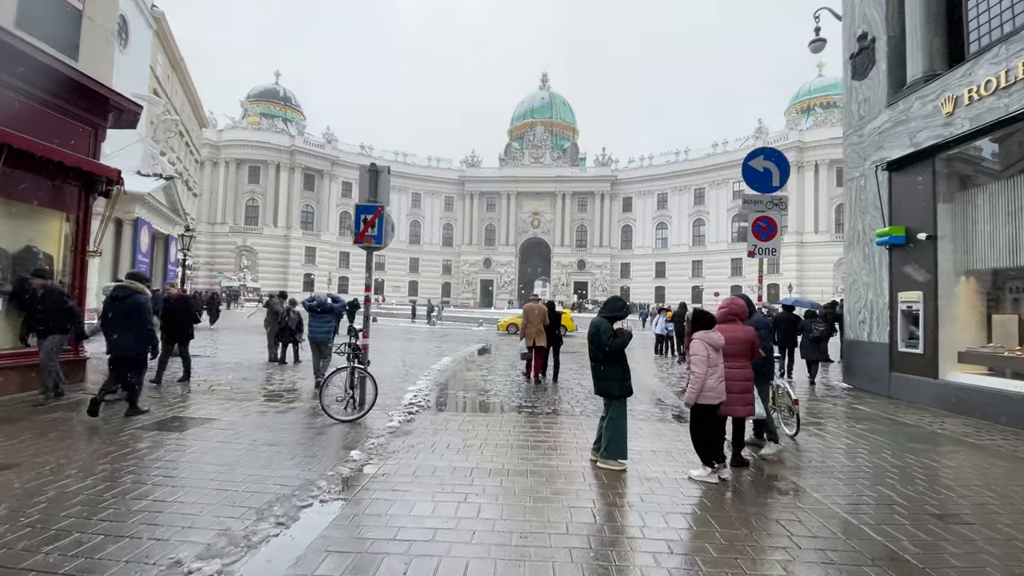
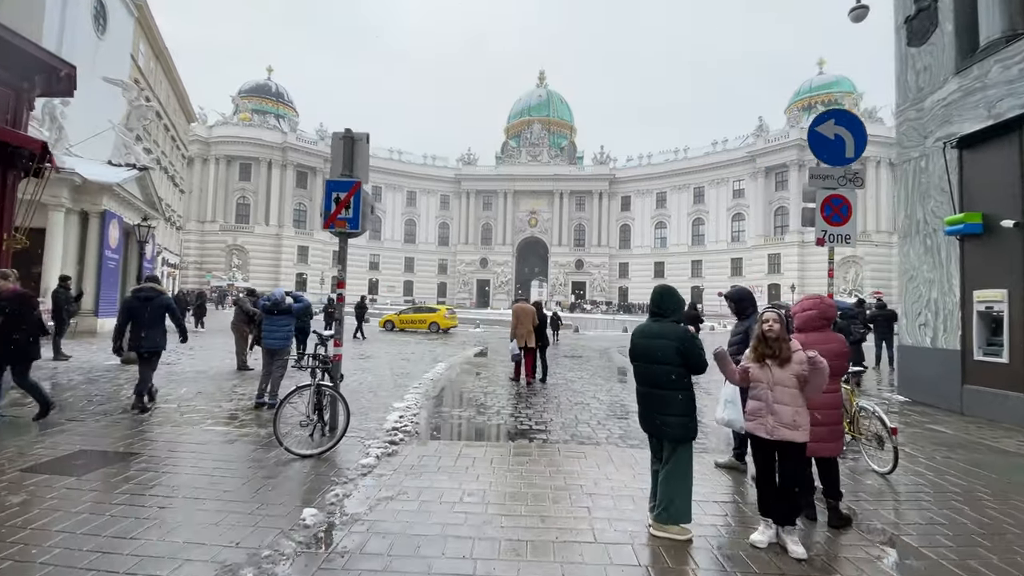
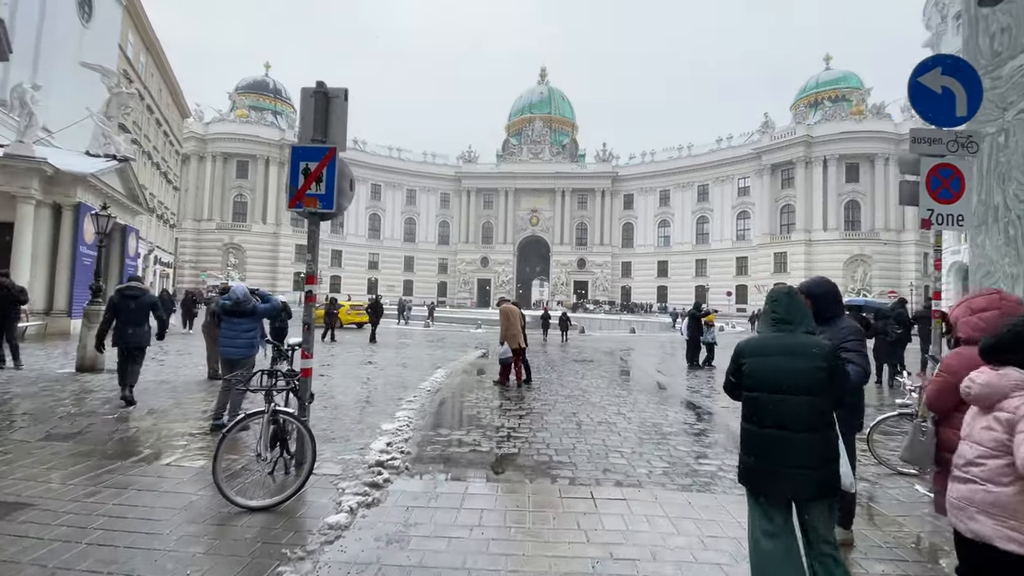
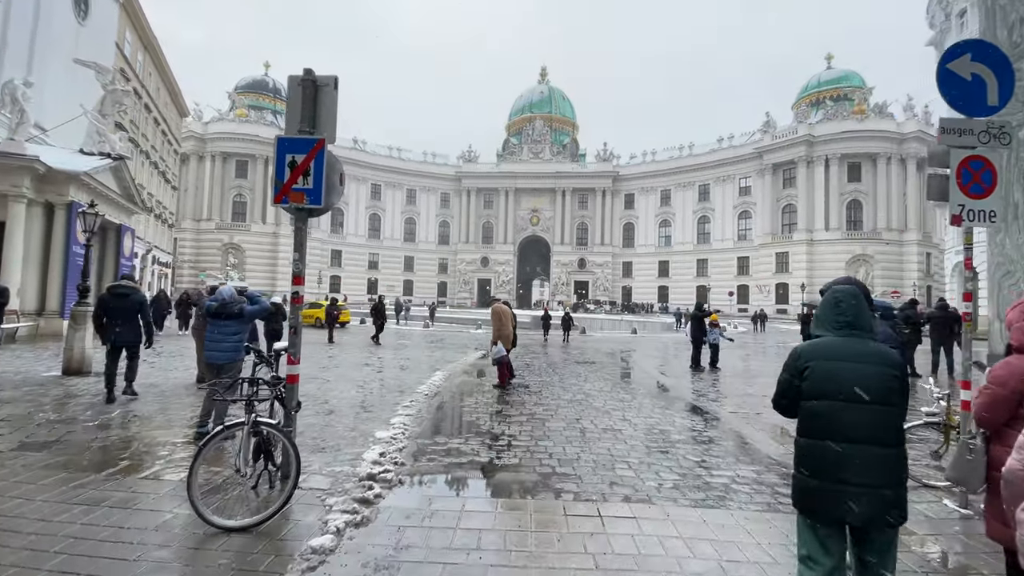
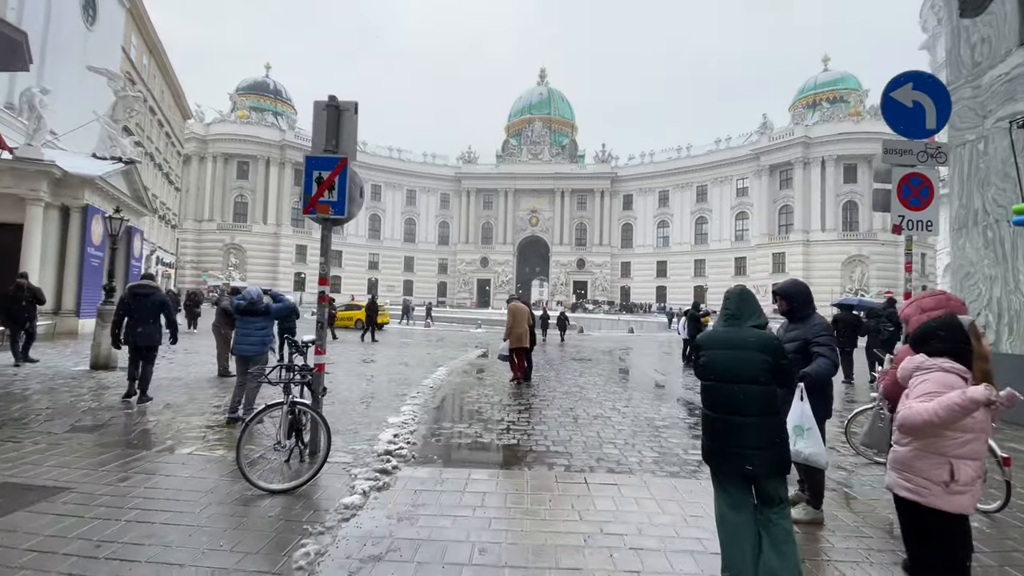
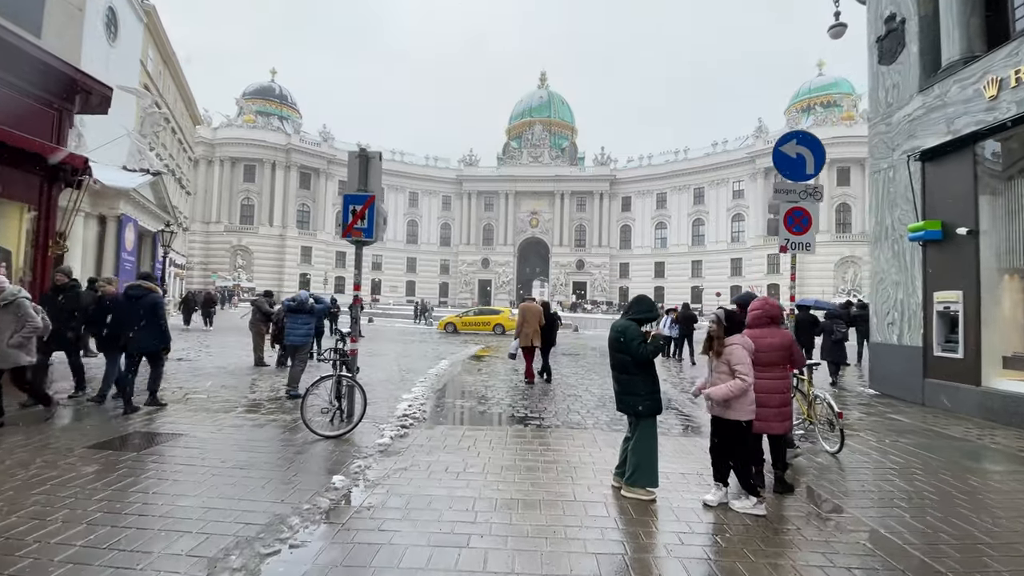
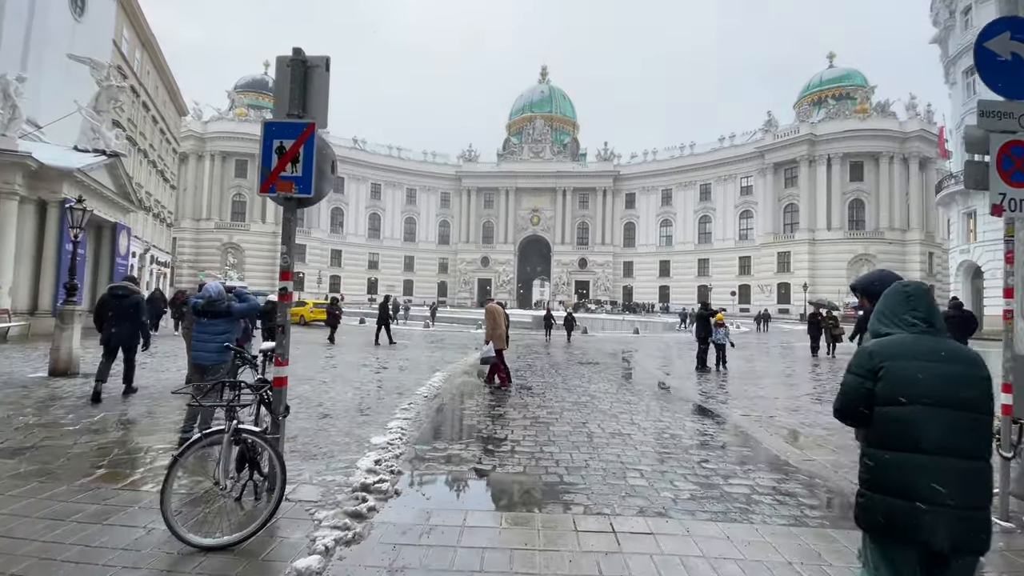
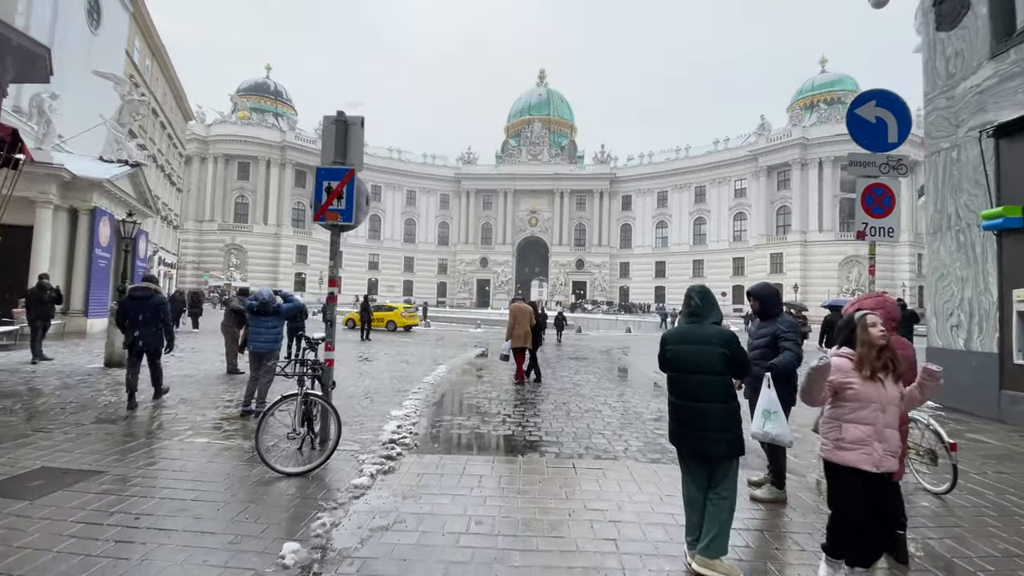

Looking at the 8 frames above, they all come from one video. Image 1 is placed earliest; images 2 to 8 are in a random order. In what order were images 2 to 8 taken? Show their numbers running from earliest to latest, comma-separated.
6, 2, 8, 5, 3, 4, 7
